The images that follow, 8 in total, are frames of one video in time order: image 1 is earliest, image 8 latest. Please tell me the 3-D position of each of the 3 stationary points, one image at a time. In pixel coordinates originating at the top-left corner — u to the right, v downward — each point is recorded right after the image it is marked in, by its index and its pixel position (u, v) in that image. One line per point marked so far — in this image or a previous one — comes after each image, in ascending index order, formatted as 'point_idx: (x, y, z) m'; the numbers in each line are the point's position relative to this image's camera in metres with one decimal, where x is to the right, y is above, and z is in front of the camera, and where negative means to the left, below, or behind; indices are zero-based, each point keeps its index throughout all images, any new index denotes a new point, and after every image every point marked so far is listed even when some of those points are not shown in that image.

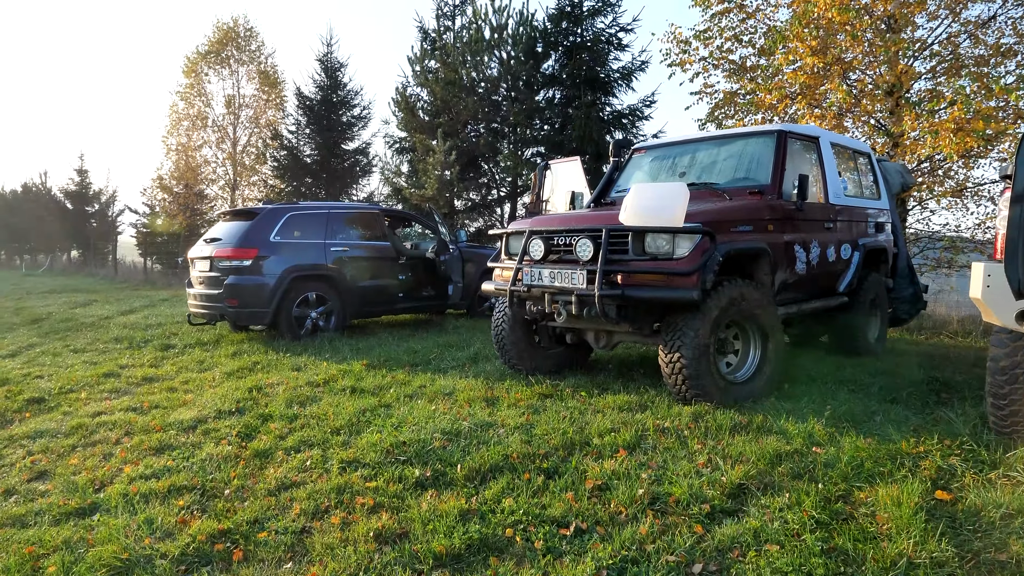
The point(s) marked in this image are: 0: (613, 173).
0: (+0.9, +1.1, +5.8) m
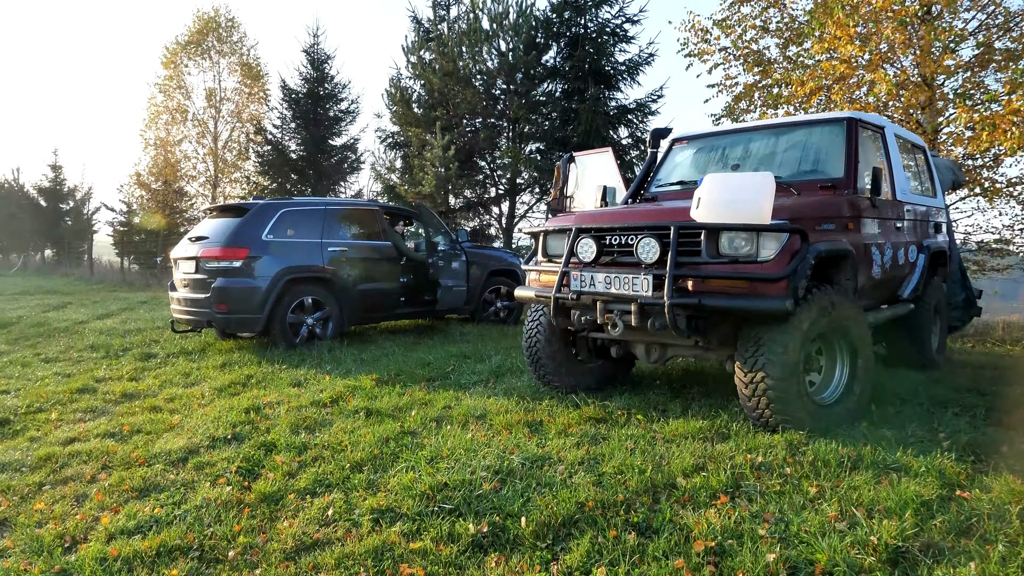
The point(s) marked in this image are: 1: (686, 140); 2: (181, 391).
0: (+1.1, +1.0, +5.3) m
1: (+1.4, +1.2, +5.1) m
2: (-2.7, -0.8, +5.2) m
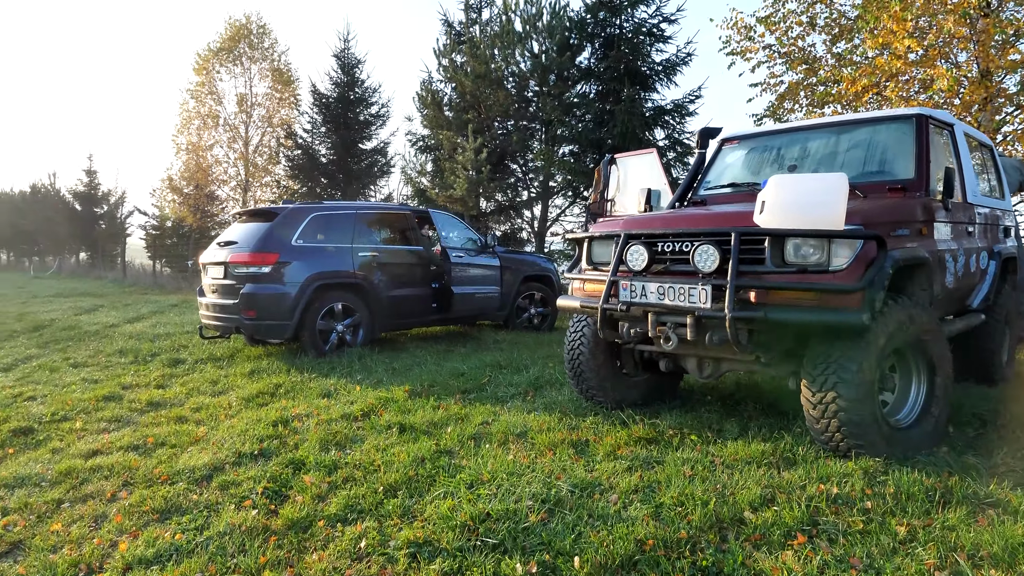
0: (+1.4, +0.9, +5.0) m
1: (+1.7, +1.1, +4.8) m
2: (-2.4, -0.9, +5.1) m
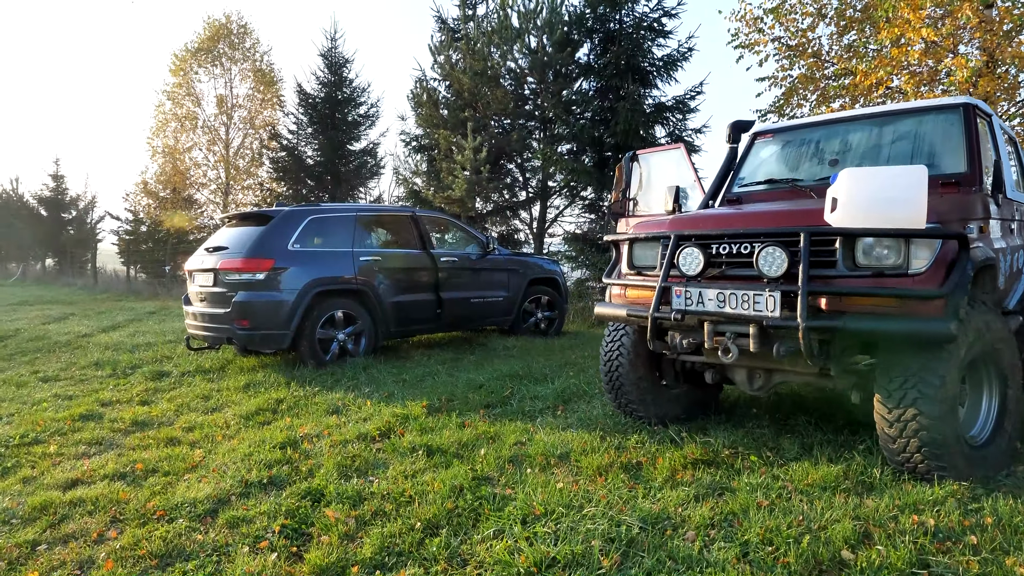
0: (+1.6, +0.9, +4.7) m
1: (+1.8, +1.1, +4.5) m
2: (-2.3, -1.0, +4.7) m
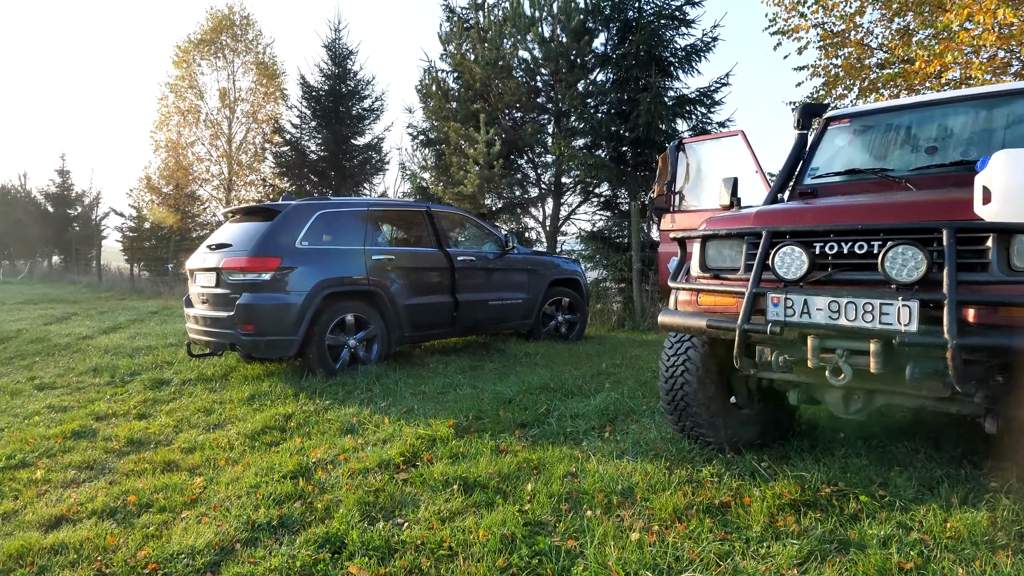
0: (+1.8, +0.9, +4.2) m
1: (+2.1, +1.1, +4.0) m
2: (-2.0, -1.0, +4.2) m
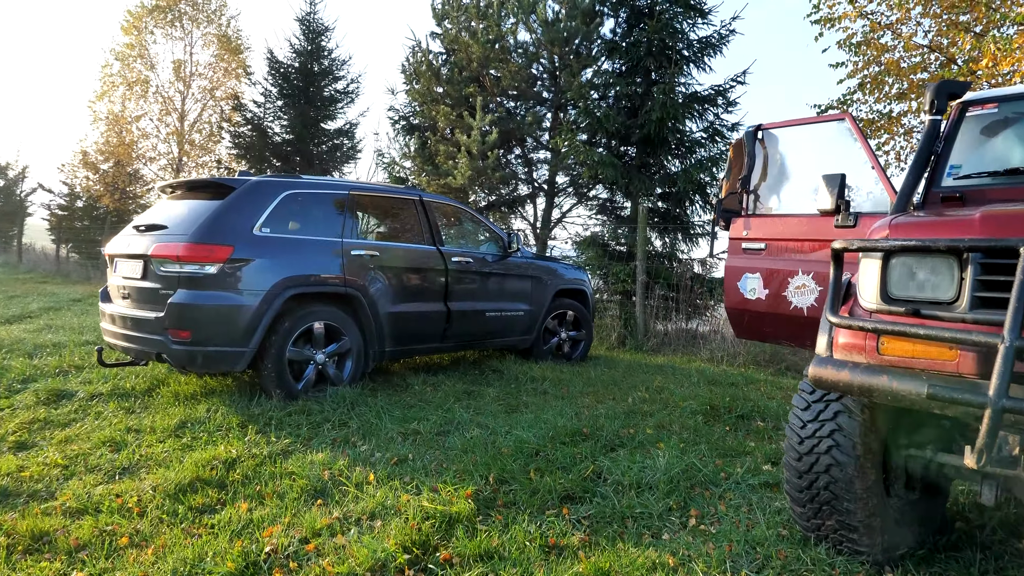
0: (+2.1, +0.7, +3.2) m
1: (+2.3, +0.9, +3.1) m
2: (-1.9, -1.0, +3.0) m
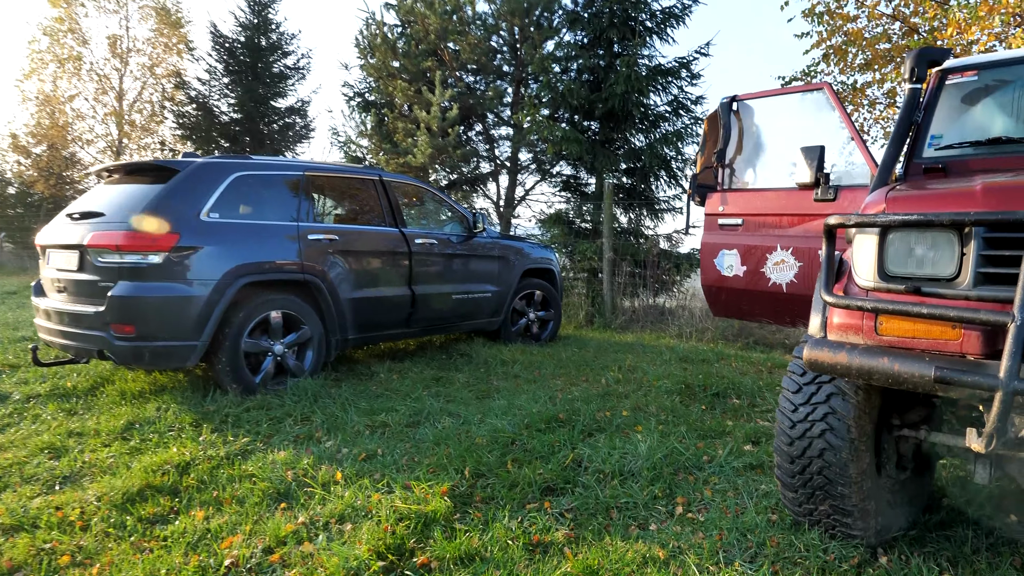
0: (+1.9, +0.9, +3.2) m
1: (+2.2, +1.0, +3.0) m
2: (-2.0, -0.9, +2.7) m
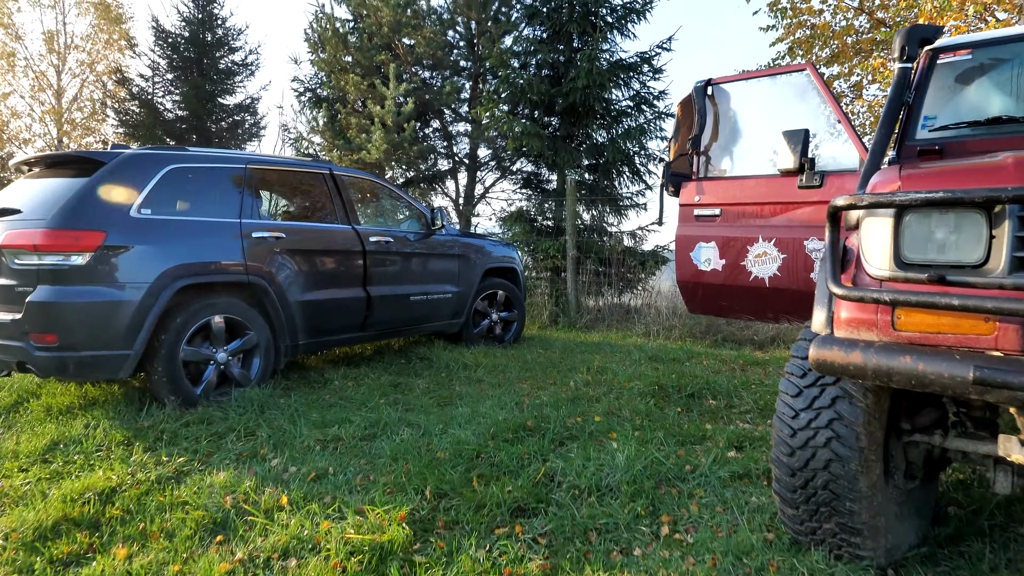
0: (+1.7, +0.9, +3.0) m
1: (+2.0, +1.1, +2.9) m
2: (-2.1, -1.0, +2.3) m
